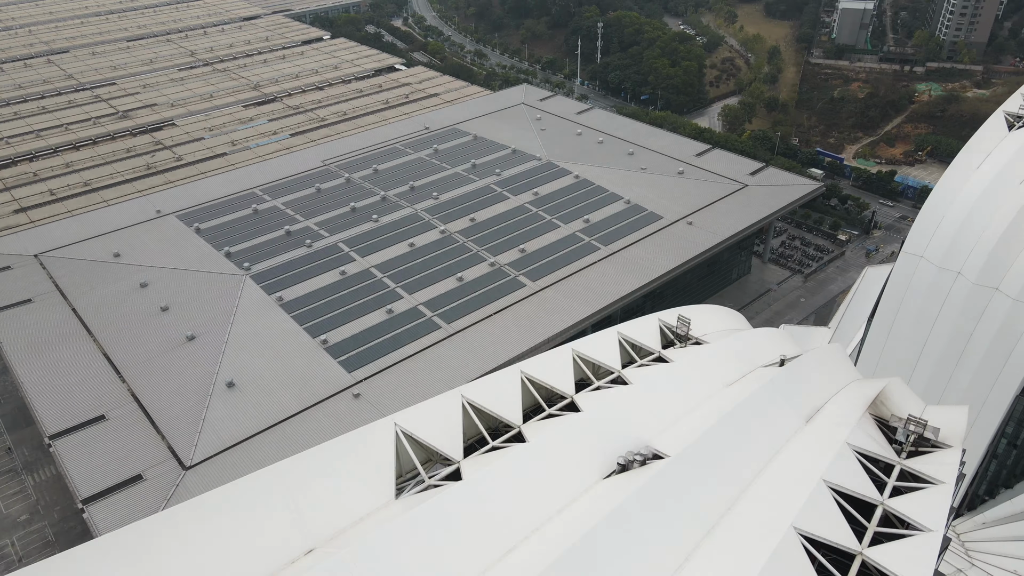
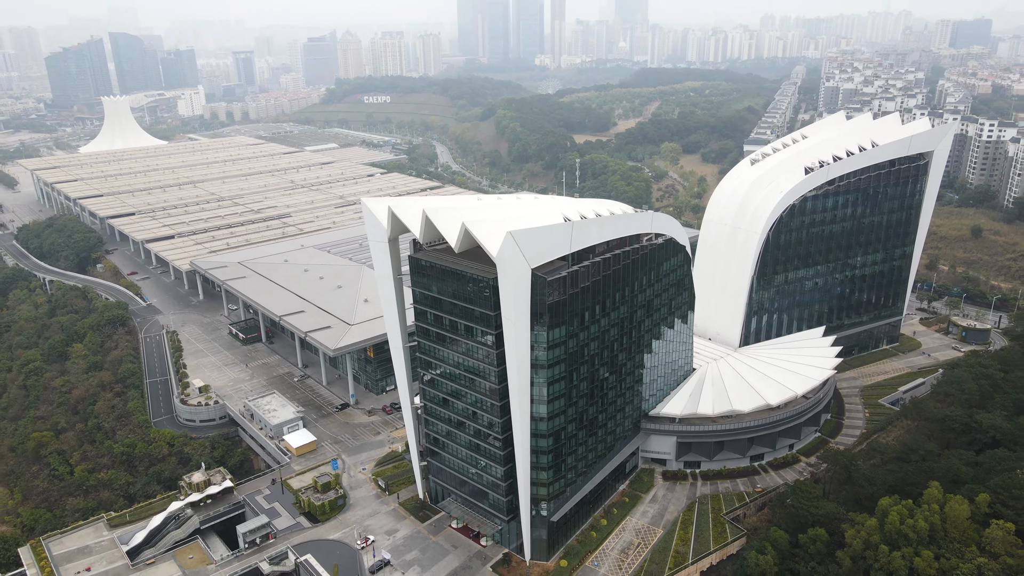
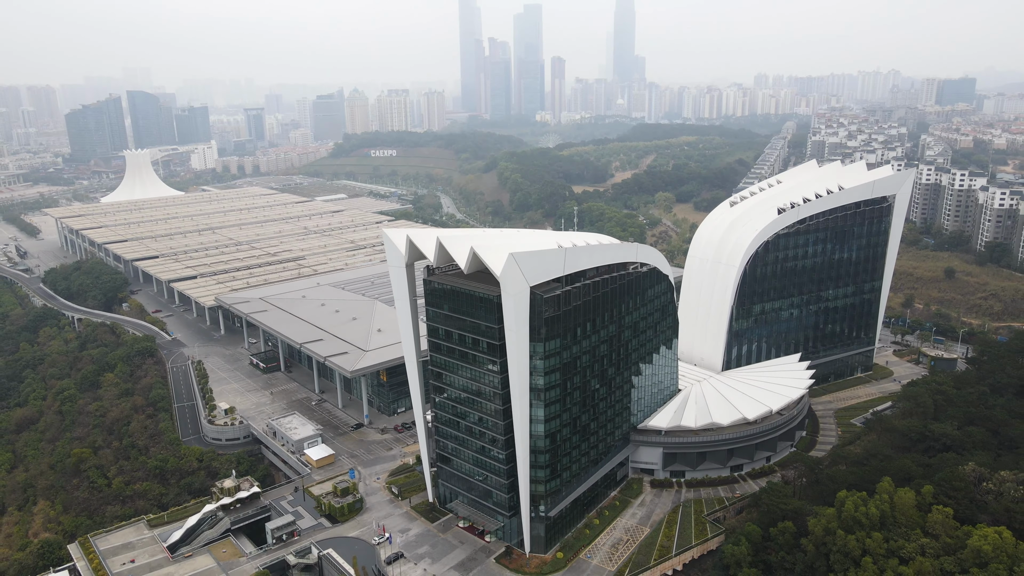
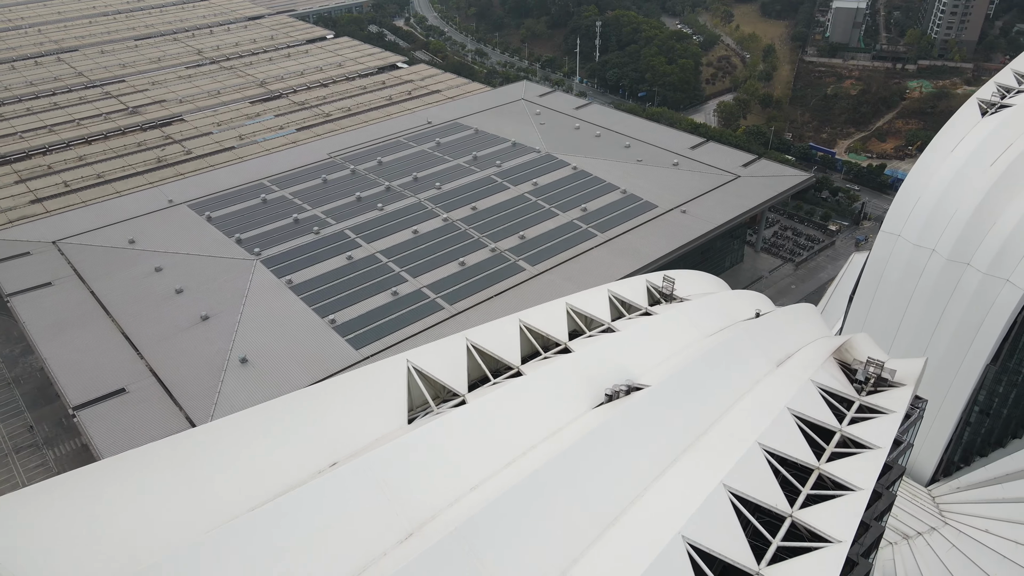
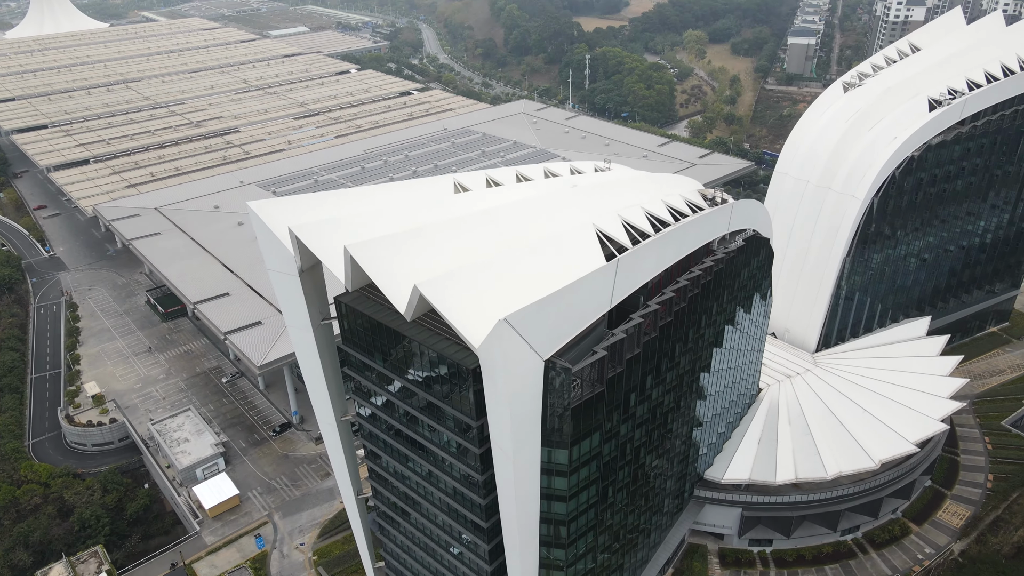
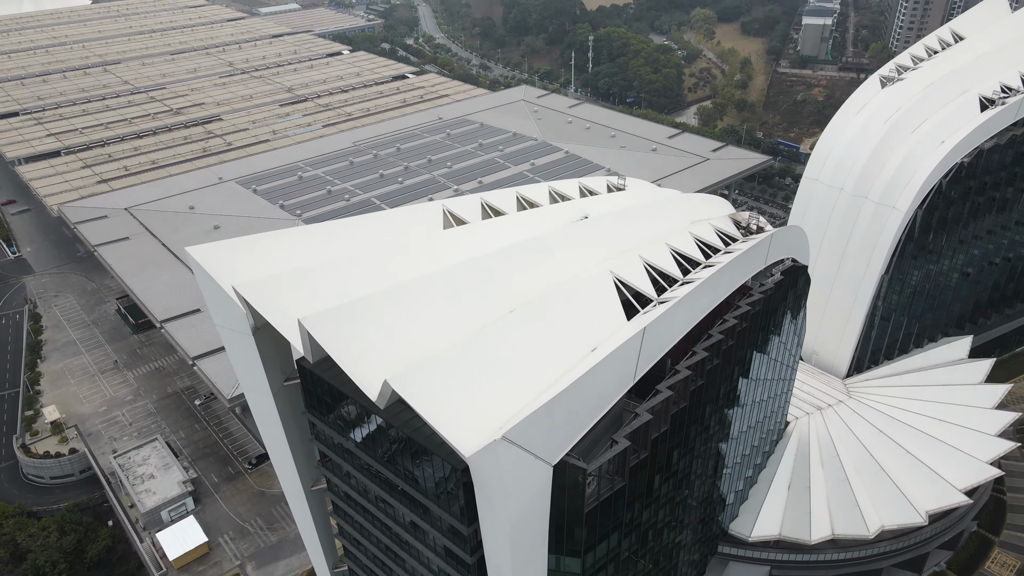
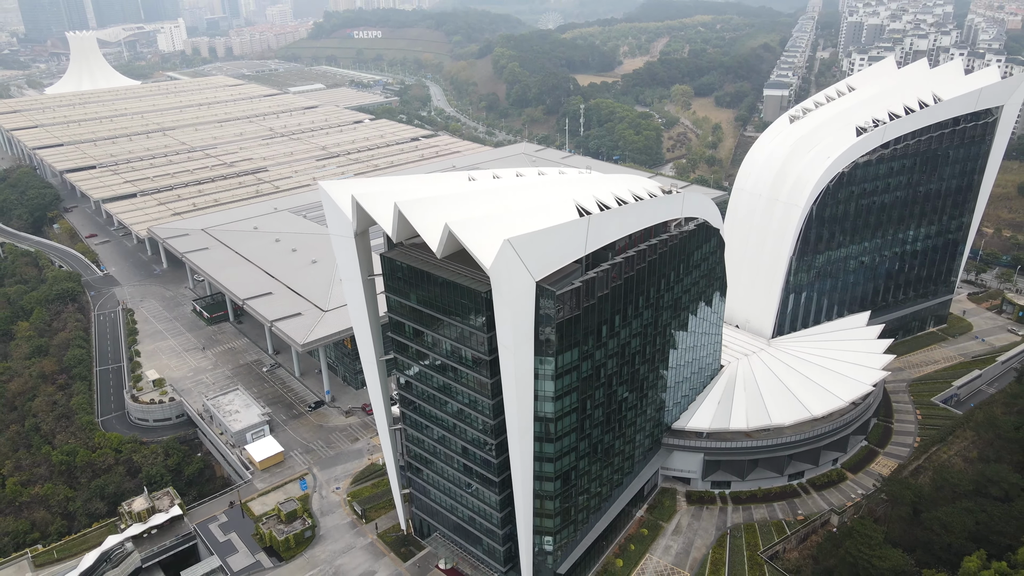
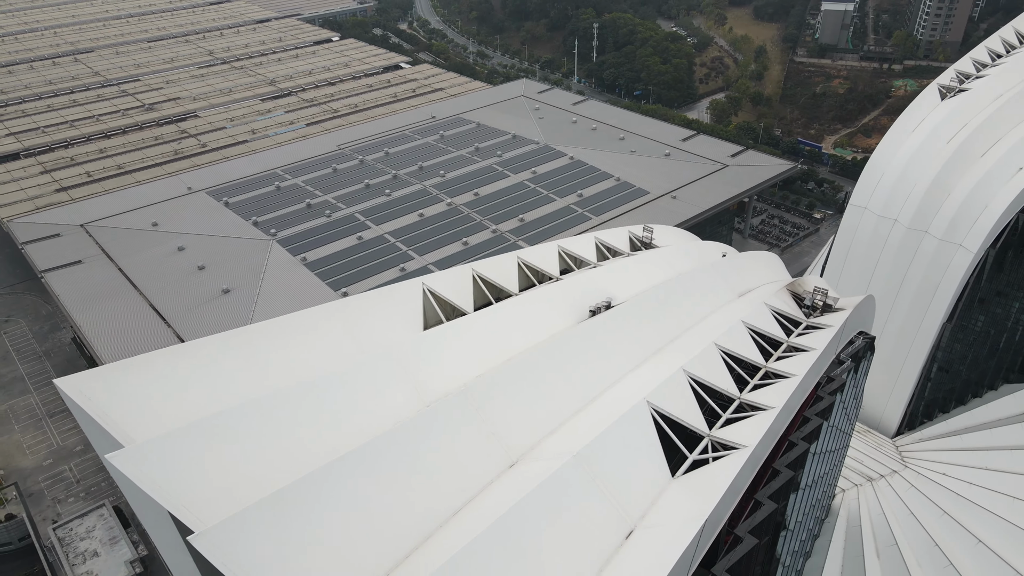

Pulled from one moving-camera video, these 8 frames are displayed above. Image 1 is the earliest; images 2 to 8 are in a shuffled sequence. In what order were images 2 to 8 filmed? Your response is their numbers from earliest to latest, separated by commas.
4, 8, 6, 5, 7, 2, 3
